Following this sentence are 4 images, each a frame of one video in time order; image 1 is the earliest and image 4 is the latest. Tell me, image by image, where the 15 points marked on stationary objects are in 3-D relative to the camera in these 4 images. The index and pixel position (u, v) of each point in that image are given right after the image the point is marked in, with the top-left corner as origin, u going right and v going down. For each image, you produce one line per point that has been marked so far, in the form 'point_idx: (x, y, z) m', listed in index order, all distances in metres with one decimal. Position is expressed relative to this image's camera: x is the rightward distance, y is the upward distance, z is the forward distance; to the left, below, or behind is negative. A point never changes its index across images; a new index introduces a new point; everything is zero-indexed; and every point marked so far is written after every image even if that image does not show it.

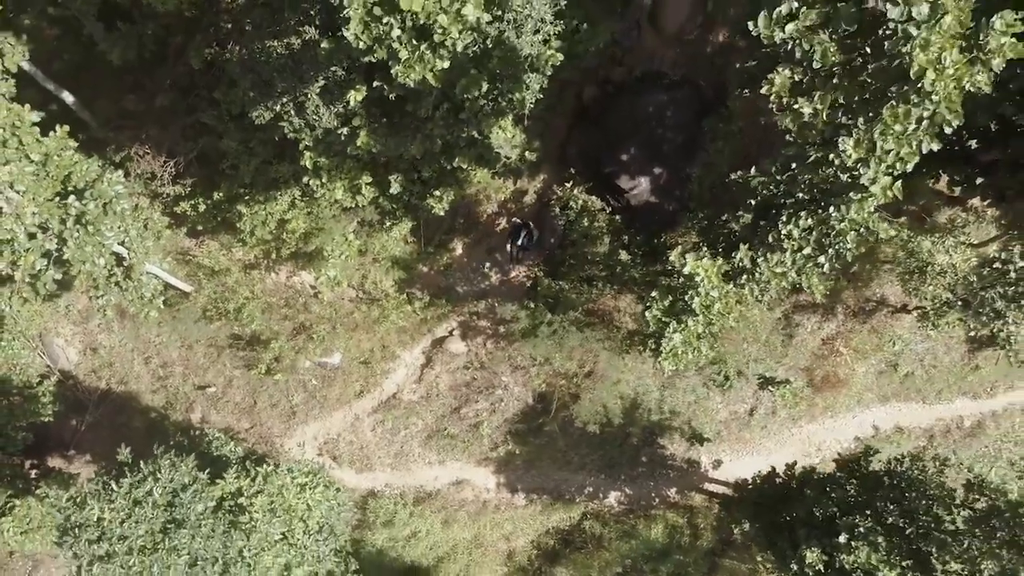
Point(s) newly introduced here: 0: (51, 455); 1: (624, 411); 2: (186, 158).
0: (-8.7, -3.2, +18.0) m
1: (+1.9, -2.4, +17.5) m
2: (-5.4, +2.1, +15.8) m
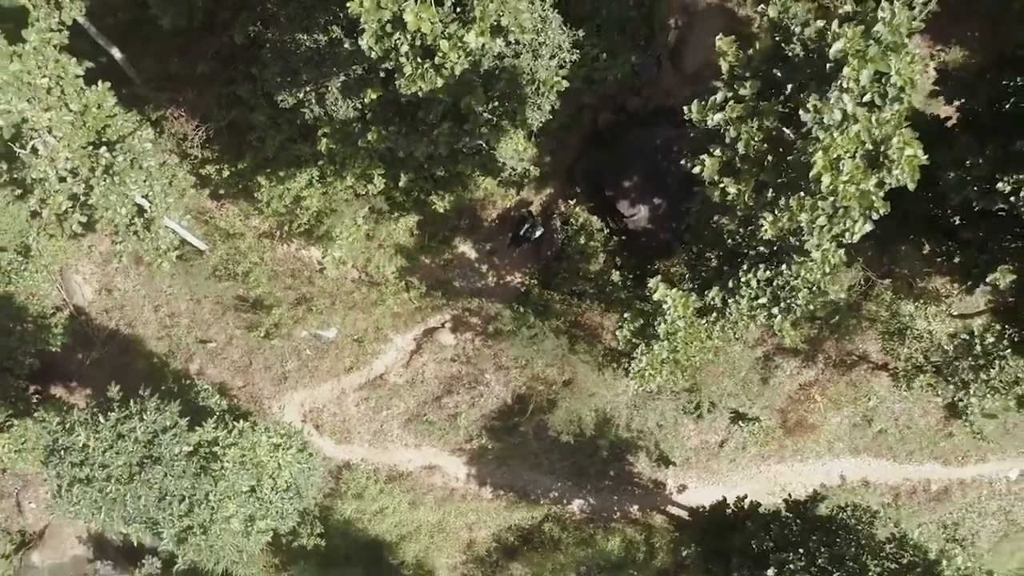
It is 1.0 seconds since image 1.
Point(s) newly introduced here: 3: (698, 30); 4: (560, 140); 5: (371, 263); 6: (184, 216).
0: (-9.2, -1.9, +19.1) m
1: (+1.4, -2.7, +18.3) m
2: (-5.2, +2.9, +16.8) m
3: (+3.1, +4.4, +16.5) m
4: (+0.8, +2.7, +17.0) m
5: (-2.5, +0.5, +17.7) m
6: (-5.9, +1.3, +17.1) m
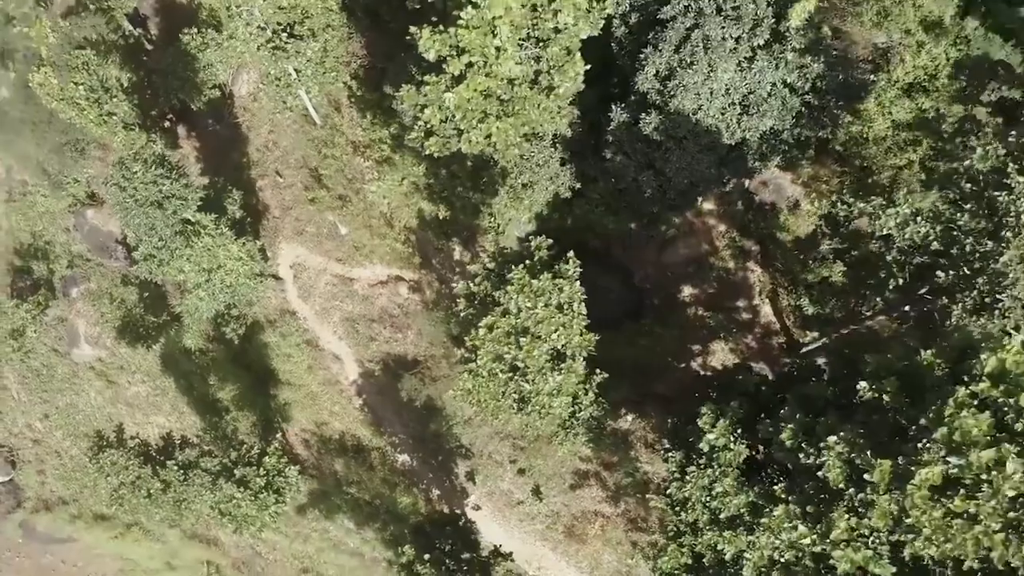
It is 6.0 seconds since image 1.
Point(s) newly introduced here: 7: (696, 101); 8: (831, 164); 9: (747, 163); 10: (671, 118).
0: (-9.1, +4.5, +26.1) m
1: (-2.0, -3.1, +24.1) m
2: (-3.3, +5.5, +23.1) m
3: (+3.8, +1.2, +21.9) m
4: (+1.0, +1.3, +22.7) m
5: (-2.8, +1.9, +23.9) m
6: (-4.8, +4.8, +23.6) m
7: (+3.0, +3.0, +15.3) m
8: (+6.8, +2.6, +20.0) m
9: (+4.1, +2.1, +16.7) m
10: (+2.6, +2.8, +15.7) m
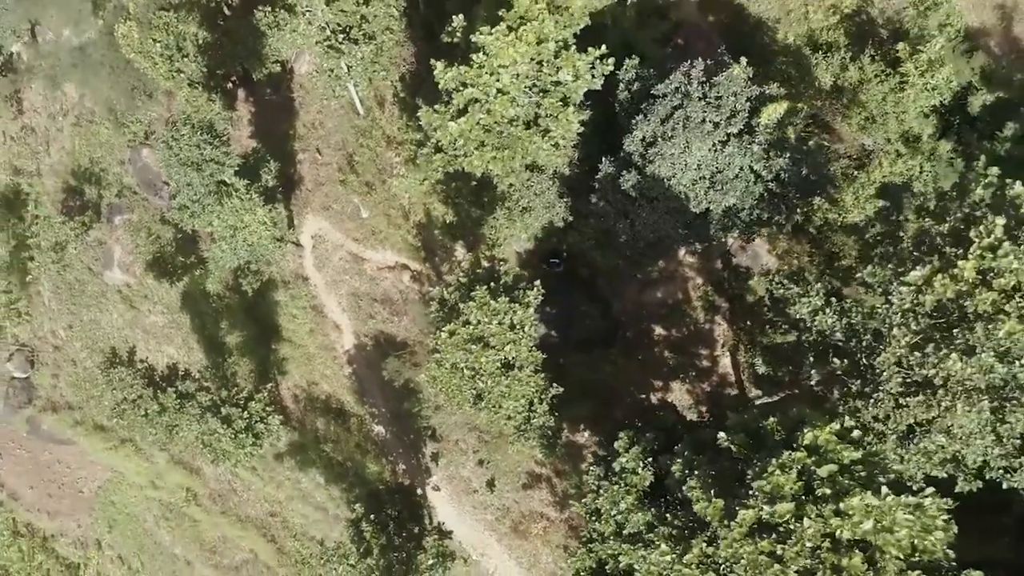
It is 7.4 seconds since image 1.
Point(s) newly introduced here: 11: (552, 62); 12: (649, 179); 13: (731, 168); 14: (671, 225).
0: (-8.2, +5.9, +28.6) m
1: (-2.8, -2.9, +26.4) m
2: (-2.4, +5.8, +25.5) m
3: (+3.7, +0.2, +23.9) m
4: (+1.0, +0.9, +24.9) m
5: (-2.6, +2.2, +26.2) m
6: (-4.0, +5.4, +26.0) m
7: (+3.0, +2.2, +17.4) m
8: (+6.8, +1.0, +22.0) m
9: (+4.0, +1.1, +18.7) m
10: (+2.6, +2.1, +17.8) m
11: (+0.9, +4.3, +18.0) m
12: (+2.7, +2.0, +17.8) m
13: (+4.1, +2.2, +17.6) m
14: (+3.1, +1.2, +18.3) m
